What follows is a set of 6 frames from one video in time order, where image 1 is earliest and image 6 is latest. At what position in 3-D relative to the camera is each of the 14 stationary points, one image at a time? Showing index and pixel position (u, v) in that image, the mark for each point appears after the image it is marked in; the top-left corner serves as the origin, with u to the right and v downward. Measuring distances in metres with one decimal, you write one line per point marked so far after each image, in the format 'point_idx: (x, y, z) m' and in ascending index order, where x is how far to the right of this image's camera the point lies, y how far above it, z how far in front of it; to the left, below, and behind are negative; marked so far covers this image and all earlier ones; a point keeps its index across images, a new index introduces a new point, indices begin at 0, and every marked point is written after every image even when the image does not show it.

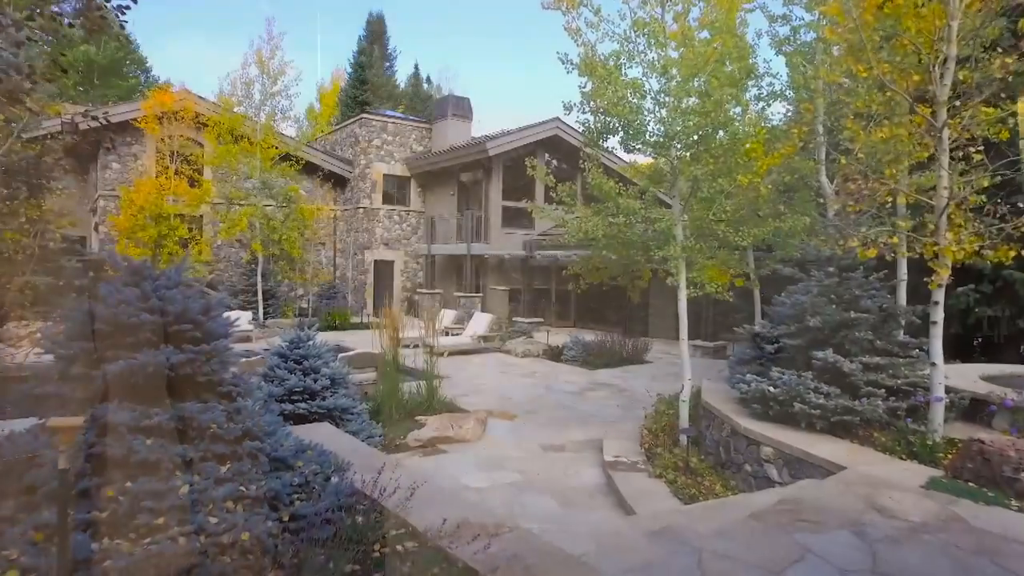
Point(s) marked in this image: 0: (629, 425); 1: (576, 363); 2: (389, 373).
0: (+1.0, -1.2, +6.8) m
1: (+1.0, -1.1, +11.8) m
2: (-1.1, -0.7, +7.4) m
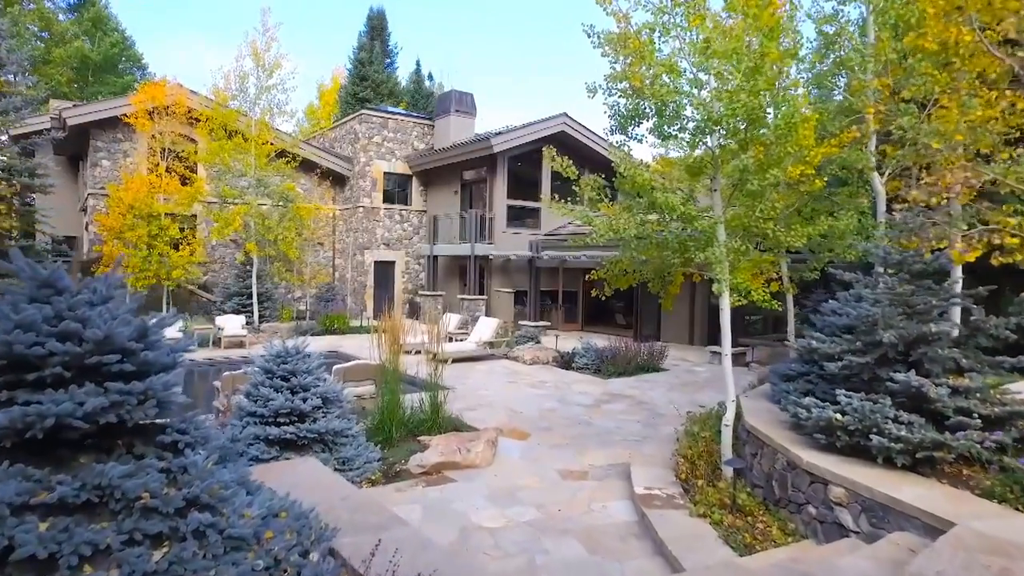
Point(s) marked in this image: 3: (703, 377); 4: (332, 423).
0: (+1.1, -1.2, +6.1) m
1: (+1.1, -1.2, +11.1) m
2: (-1.0, -0.8, +6.7) m
3: (+2.6, -1.2, +10.9) m
4: (-1.2, -0.9, +5.2) m
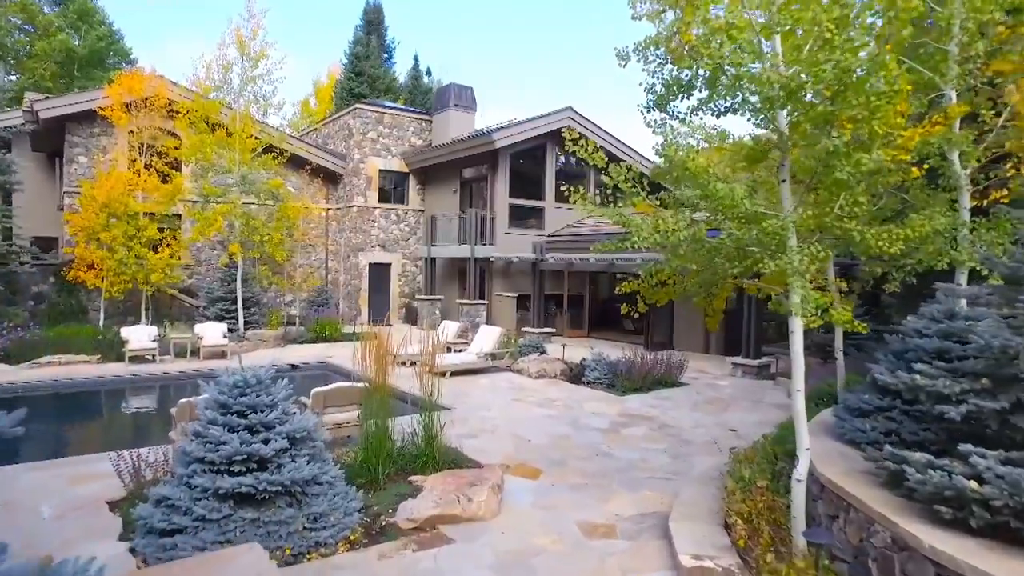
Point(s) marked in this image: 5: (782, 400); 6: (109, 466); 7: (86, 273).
0: (+1.2, -1.3, +5.1) m
1: (+1.1, -1.2, +10.1) m
2: (-1.0, -0.9, +5.7) m
3: (+2.7, -1.3, +9.9) m
4: (-1.1, -1.0, +4.2) m
5: (+3.2, -1.3, +9.6) m
6: (-2.7, -1.2, +5.2) m
7: (-7.3, +0.3, +13.5) m
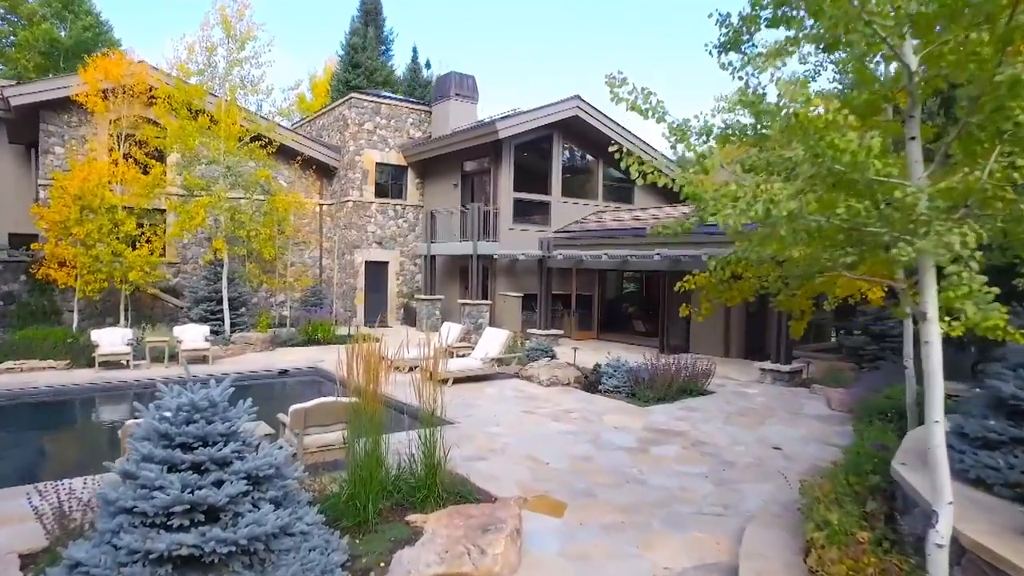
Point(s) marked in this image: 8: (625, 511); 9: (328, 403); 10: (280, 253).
0: (+1.3, -1.3, +4.1) m
1: (+1.2, -1.2, +9.1) m
2: (-0.9, -0.9, +4.7) m
3: (+2.8, -1.3, +8.9) m
4: (-1.0, -0.9, +3.2) m
5: (+3.4, -1.3, +8.6) m
6: (-2.6, -1.2, +4.3) m
7: (-7.2, +0.3, +12.5) m
8: (+0.7, -1.4, +4.8) m
9: (-1.2, -0.7, +5.1) m
10: (-4.5, +0.7, +15.3) m
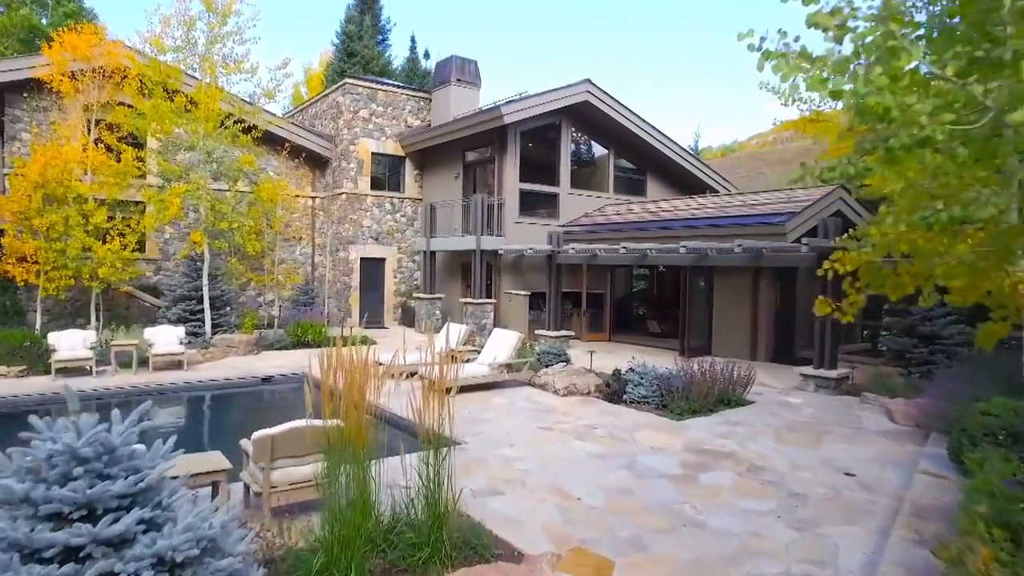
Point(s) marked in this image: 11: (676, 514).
0: (+1.4, -1.2, +3.0) m
1: (+1.4, -1.2, +7.9) m
2: (-0.7, -0.8, +3.6) m
3: (+2.9, -1.2, +7.7) m
4: (-0.9, -0.9, +2.0) m
5: (+3.5, -1.3, +7.5) m
6: (-2.4, -1.1, +3.1) m
7: (-7.1, +0.3, +11.3) m
8: (+0.8, -1.3, +3.7) m
9: (-1.0, -0.7, +4.0) m
10: (-4.4, +0.7, +14.1) m
11: (+0.9, -1.3, +4.5) m
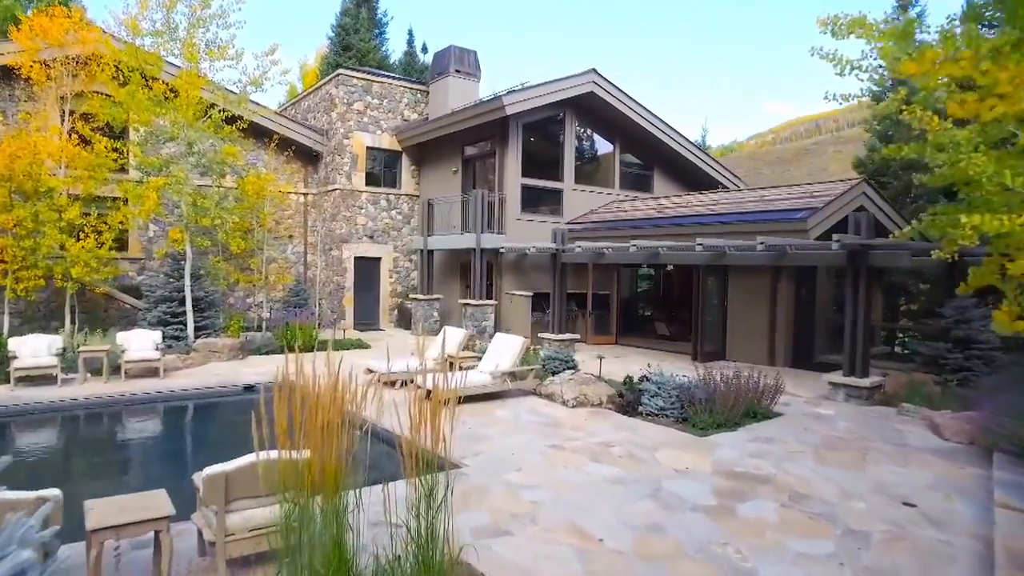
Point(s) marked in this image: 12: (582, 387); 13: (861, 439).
0: (+1.5, -1.2, +2.2) m
1: (+1.4, -1.2, +7.2) m
2: (-0.7, -0.8, +2.8) m
3: (+2.9, -1.3, +7.0) m
4: (-0.8, -0.9, +1.3) m
5: (+3.5, -1.3, +6.7) m
6: (-2.4, -1.1, +2.3) m
7: (-7.0, +0.3, +10.6) m
8: (+0.9, -1.3, +2.9) m
9: (-1.0, -0.7, +3.2) m
10: (-4.3, +0.7, +13.3) m
11: (+1.0, -1.3, +3.8) m
12: (+0.7, -1.0, +8.0) m
13: (+2.9, -1.3, +6.6) m
